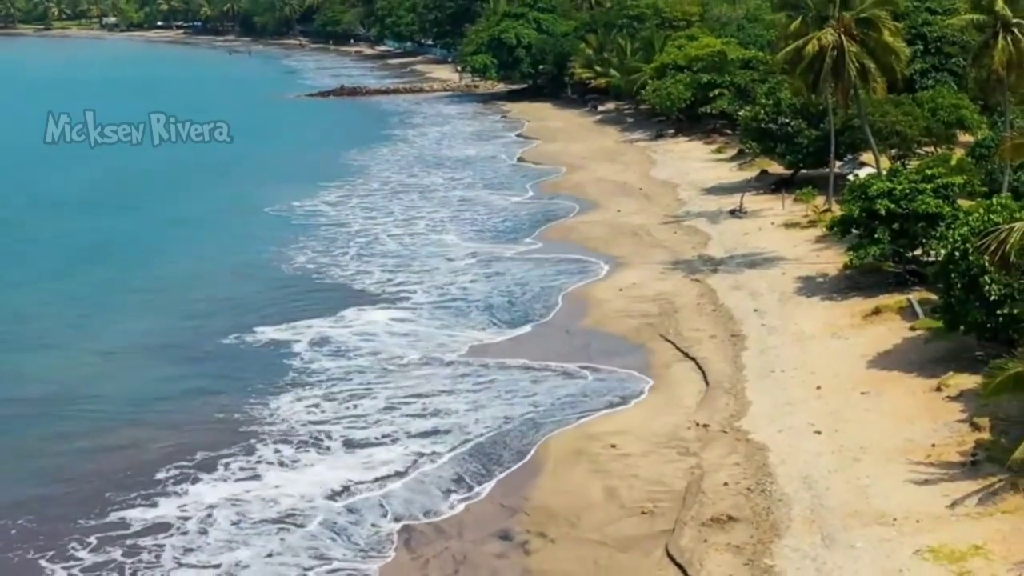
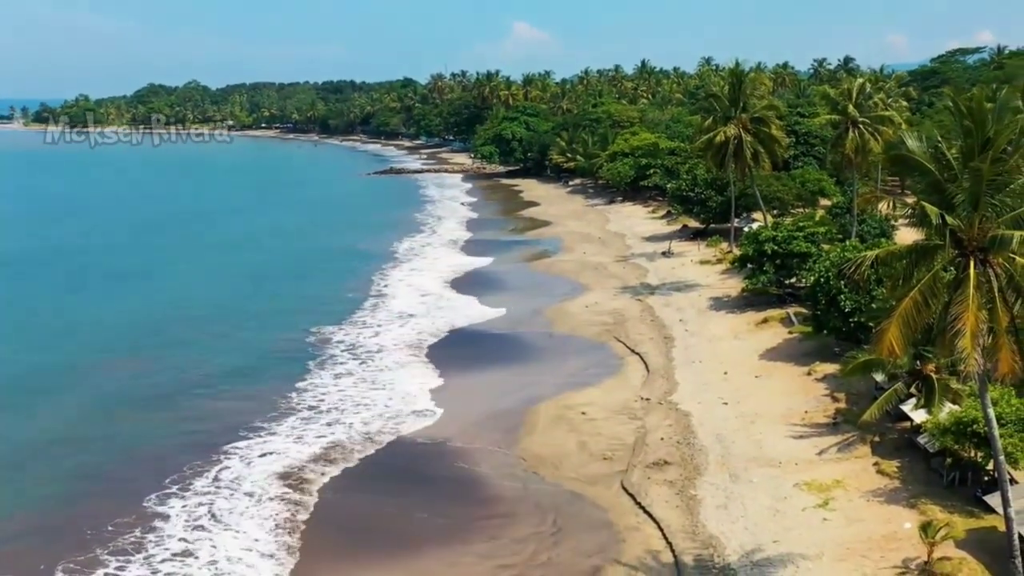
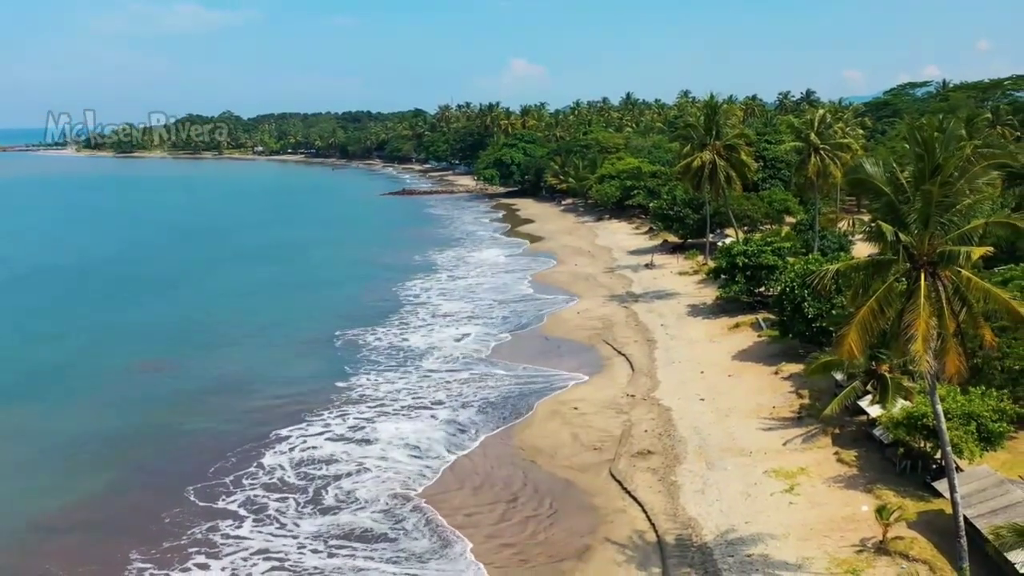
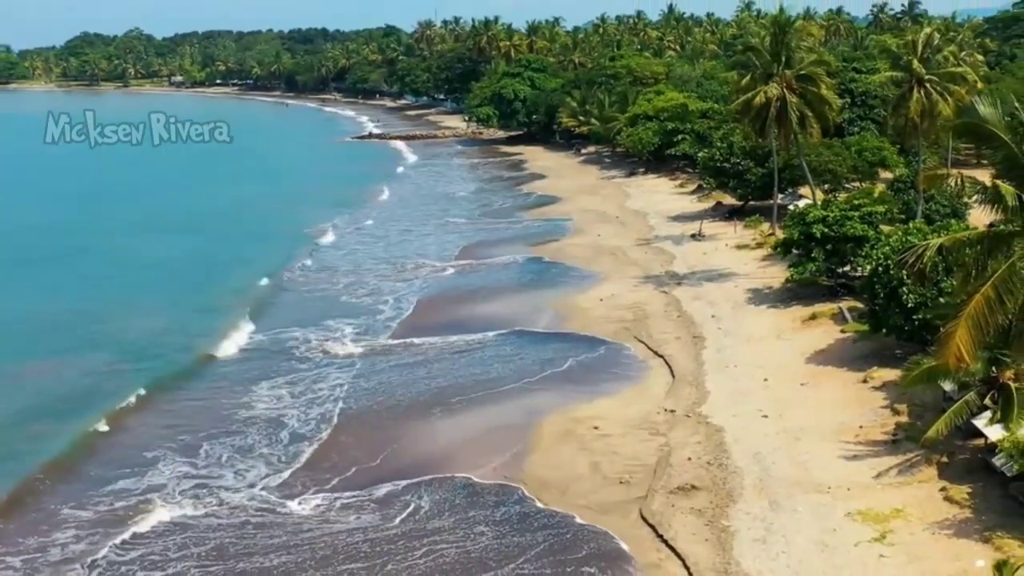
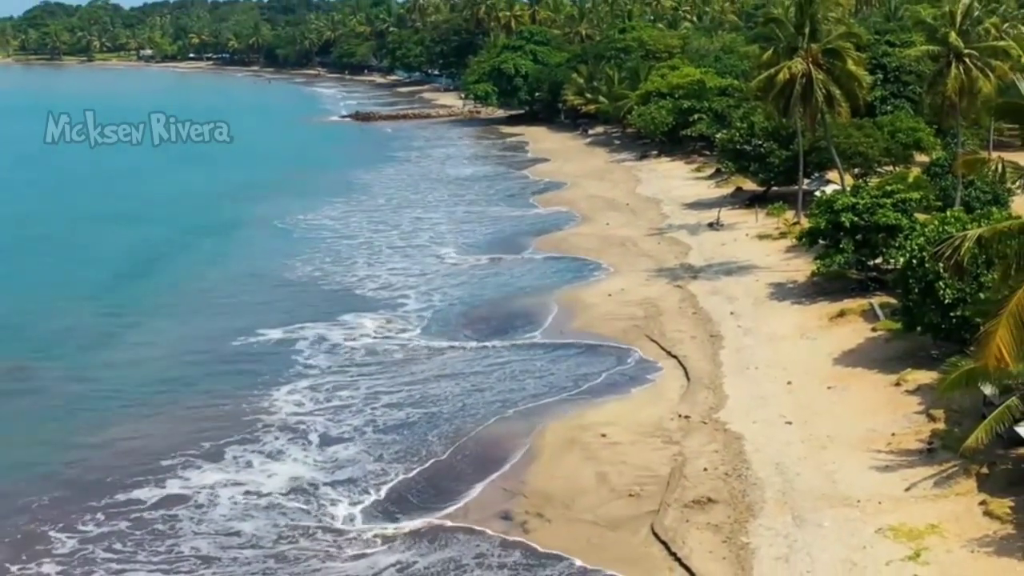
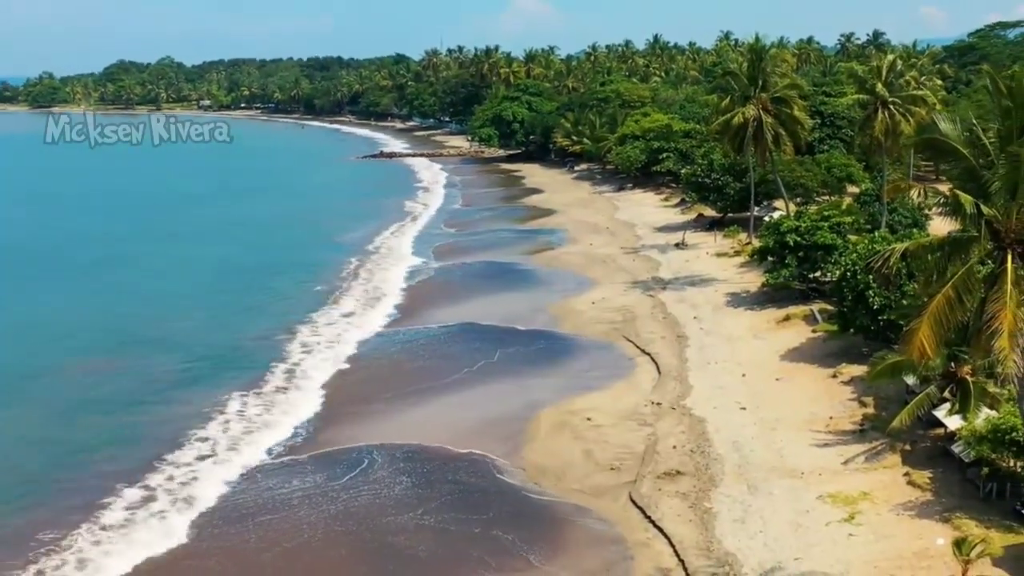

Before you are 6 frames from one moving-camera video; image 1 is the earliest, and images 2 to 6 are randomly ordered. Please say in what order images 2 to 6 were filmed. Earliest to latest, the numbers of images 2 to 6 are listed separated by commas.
5, 4, 6, 2, 3
